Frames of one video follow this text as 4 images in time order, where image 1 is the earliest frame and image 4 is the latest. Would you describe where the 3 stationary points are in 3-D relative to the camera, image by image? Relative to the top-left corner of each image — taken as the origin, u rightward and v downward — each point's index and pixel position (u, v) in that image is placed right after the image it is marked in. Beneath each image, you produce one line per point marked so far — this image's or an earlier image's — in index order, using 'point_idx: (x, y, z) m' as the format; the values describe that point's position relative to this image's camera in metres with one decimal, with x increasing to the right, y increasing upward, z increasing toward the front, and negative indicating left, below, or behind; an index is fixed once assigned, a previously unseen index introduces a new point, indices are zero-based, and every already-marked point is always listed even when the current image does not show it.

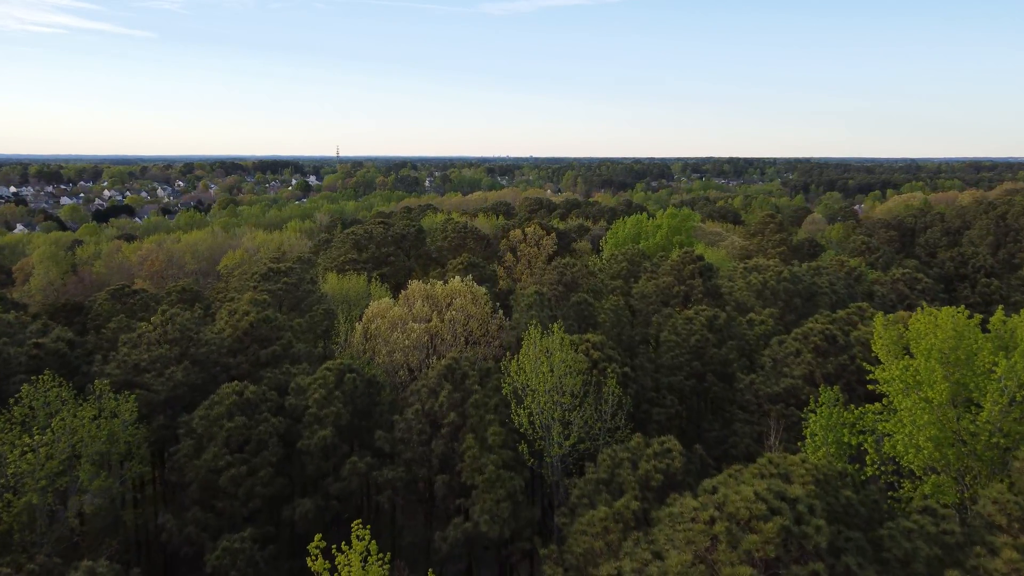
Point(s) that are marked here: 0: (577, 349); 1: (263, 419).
0: (+1.3, -1.2, +17.9) m
1: (-4.4, -2.3, +15.5) m
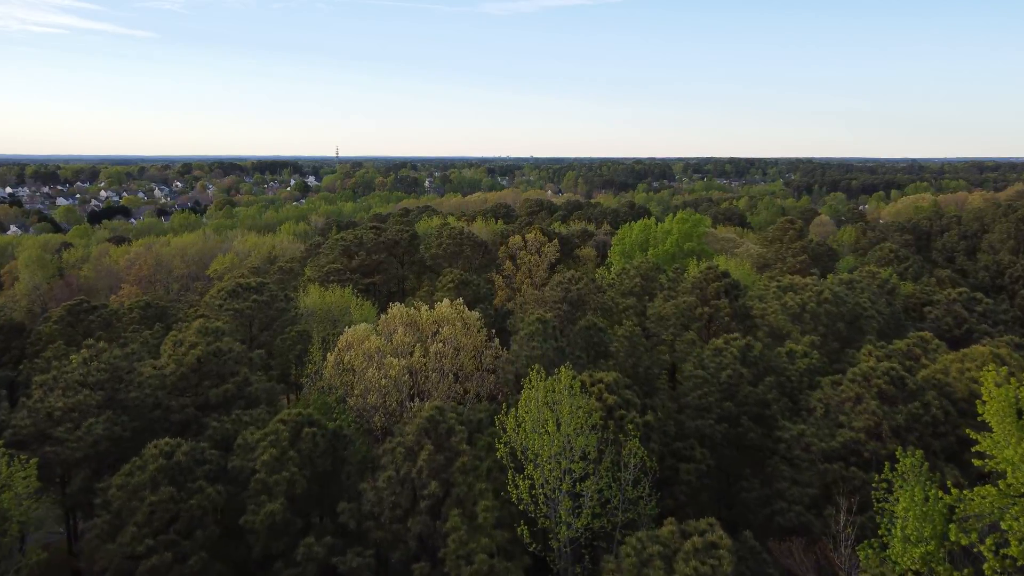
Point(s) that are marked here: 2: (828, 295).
0: (+1.3, -1.7, +14.8) m
1: (-4.4, -2.8, +12.4) m
2: (+7.1, -0.2, +19.9) m
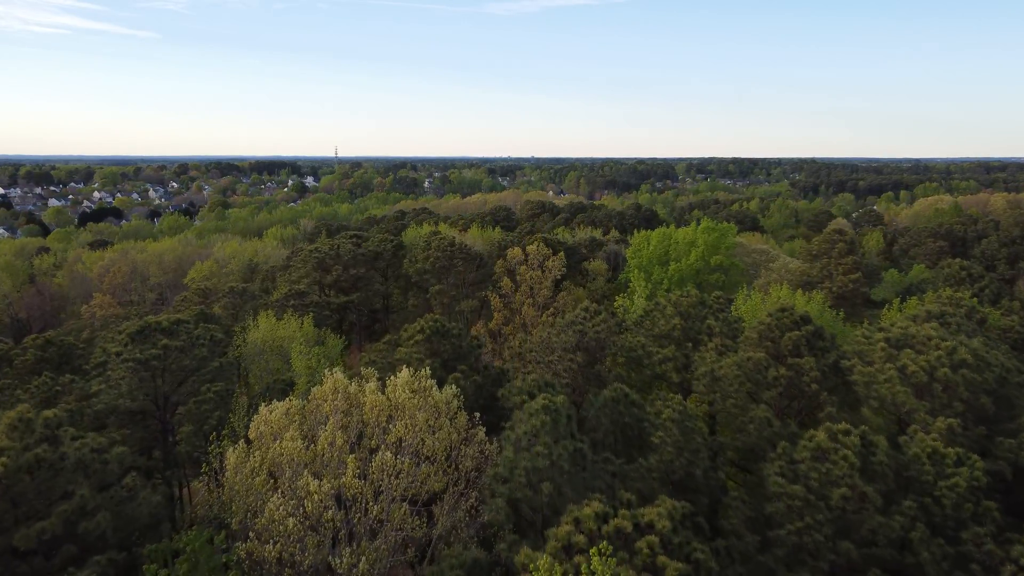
0: (+1.2, -2.6, +8.7) m
1: (-4.5, -3.7, +6.3) m
2: (+7.0, -1.0, +13.8) m
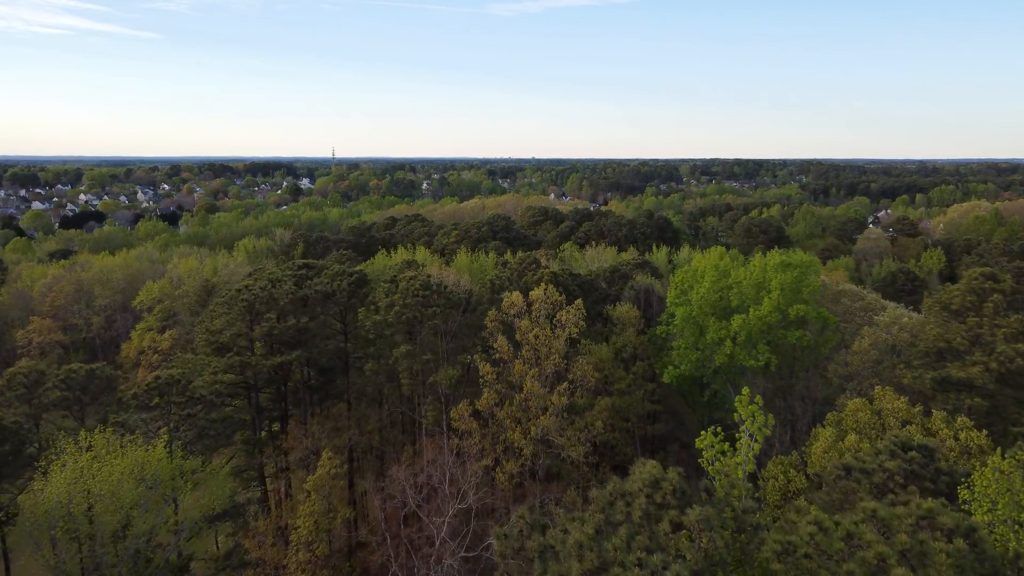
0: (+1.1, -4.5, -2.3) m
1: (-4.6, -5.5, -4.7) m
2: (+7.0, -2.9, +2.8) m
